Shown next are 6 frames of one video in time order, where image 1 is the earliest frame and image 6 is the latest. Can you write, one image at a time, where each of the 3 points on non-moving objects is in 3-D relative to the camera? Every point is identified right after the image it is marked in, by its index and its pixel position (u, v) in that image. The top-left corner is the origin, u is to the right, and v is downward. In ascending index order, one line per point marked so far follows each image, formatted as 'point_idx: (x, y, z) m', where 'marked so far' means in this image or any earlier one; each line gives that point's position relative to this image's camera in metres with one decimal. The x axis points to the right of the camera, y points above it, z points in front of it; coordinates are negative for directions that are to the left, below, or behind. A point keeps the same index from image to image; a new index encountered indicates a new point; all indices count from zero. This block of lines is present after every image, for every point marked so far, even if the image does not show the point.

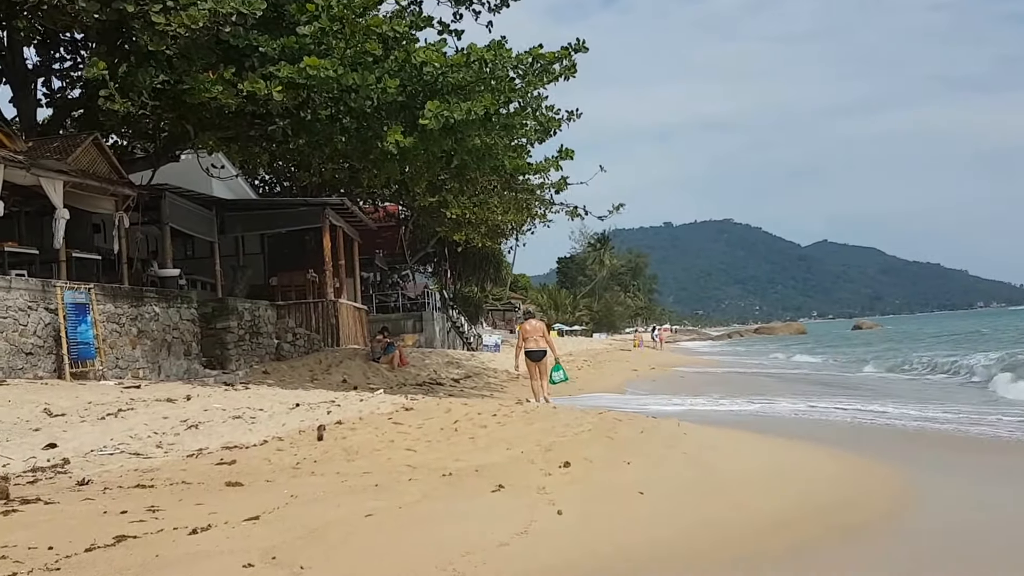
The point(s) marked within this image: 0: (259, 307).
0: (-3.5, -0.3, +15.7) m
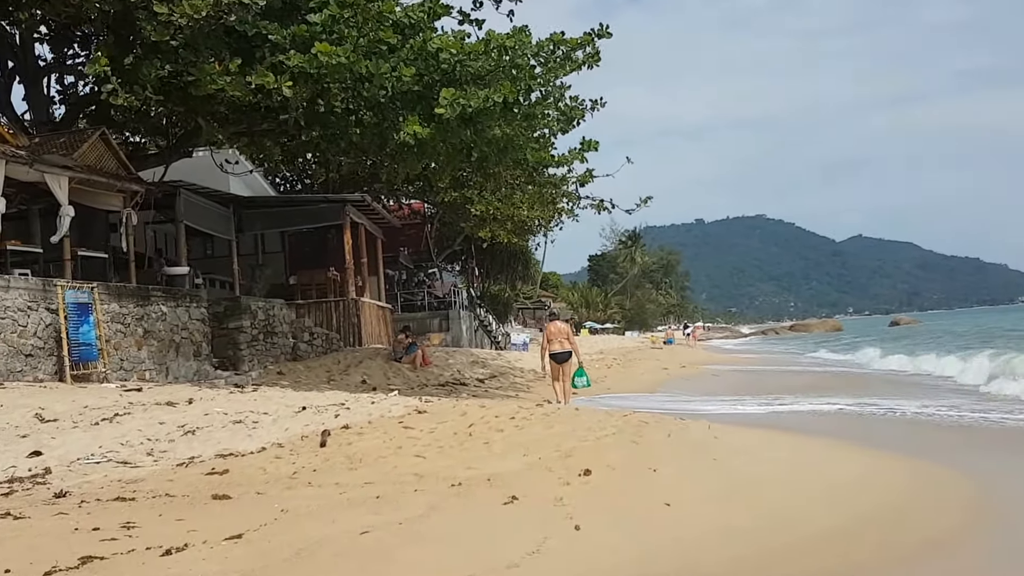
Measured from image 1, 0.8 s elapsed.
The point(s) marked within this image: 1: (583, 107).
0: (-3.2, -0.2, +15.3) m
1: (+0.9, +2.2, +14.3) m
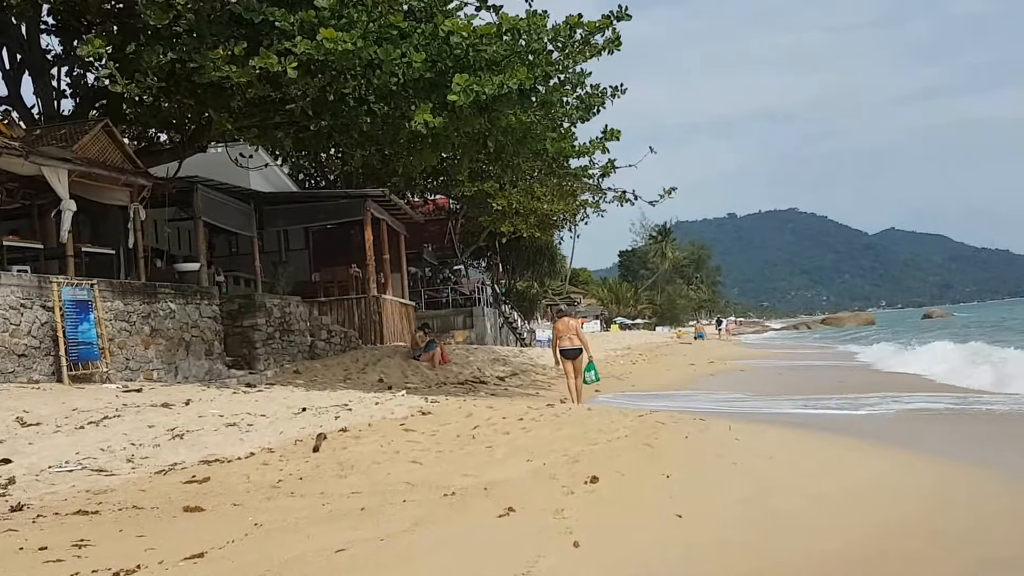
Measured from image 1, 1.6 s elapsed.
0: (-2.9, -0.2, +14.9) m
1: (+1.1, +2.3, +13.8) m
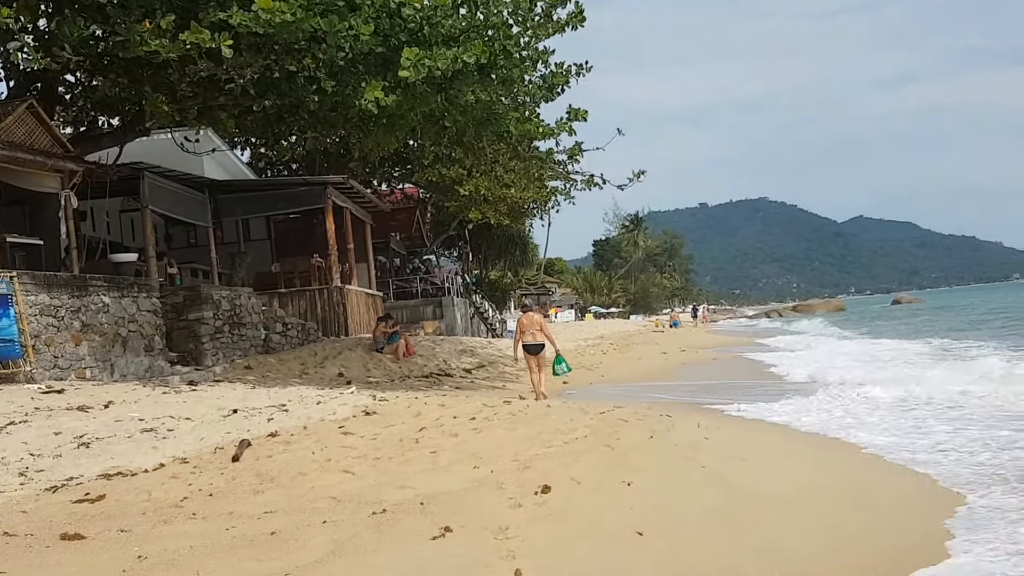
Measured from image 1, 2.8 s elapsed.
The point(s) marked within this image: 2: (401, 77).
0: (-3.3, -0.1, +14.1) m
1: (+0.6, +2.5, +13.1) m
2: (-1.0, +2.0, +10.6) m
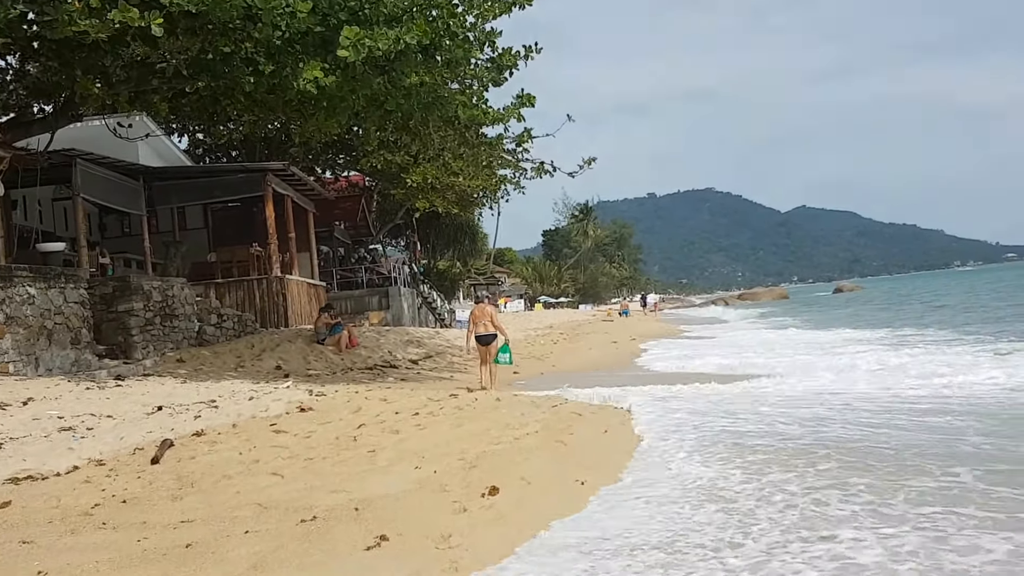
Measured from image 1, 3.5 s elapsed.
0: (-4.0, 0.0, +13.6) m
1: (0.0, +2.6, +12.7) m
2: (-1.5, +2.1, +10.2) m
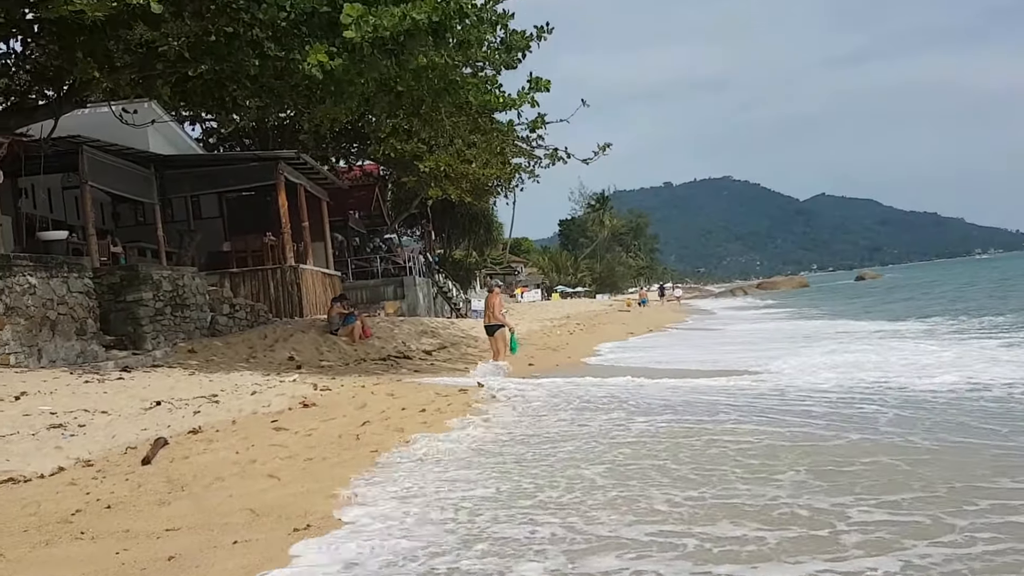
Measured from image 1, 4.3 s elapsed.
0: (-3.8, +0.1, +13.3) m
1: (+0.2, +2.7, +12.4) m
2: (-1.4, +2.2, +9.9) m
